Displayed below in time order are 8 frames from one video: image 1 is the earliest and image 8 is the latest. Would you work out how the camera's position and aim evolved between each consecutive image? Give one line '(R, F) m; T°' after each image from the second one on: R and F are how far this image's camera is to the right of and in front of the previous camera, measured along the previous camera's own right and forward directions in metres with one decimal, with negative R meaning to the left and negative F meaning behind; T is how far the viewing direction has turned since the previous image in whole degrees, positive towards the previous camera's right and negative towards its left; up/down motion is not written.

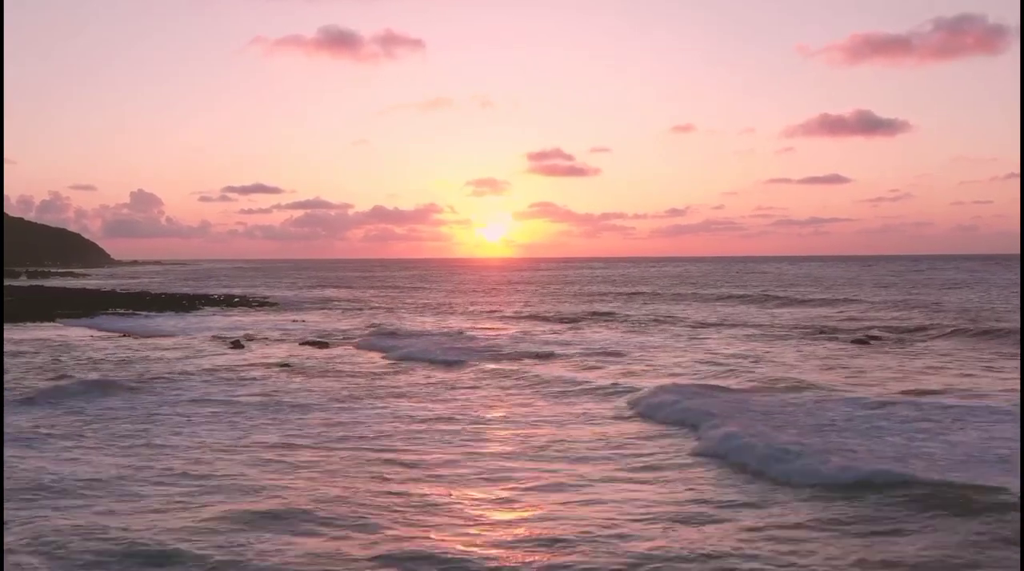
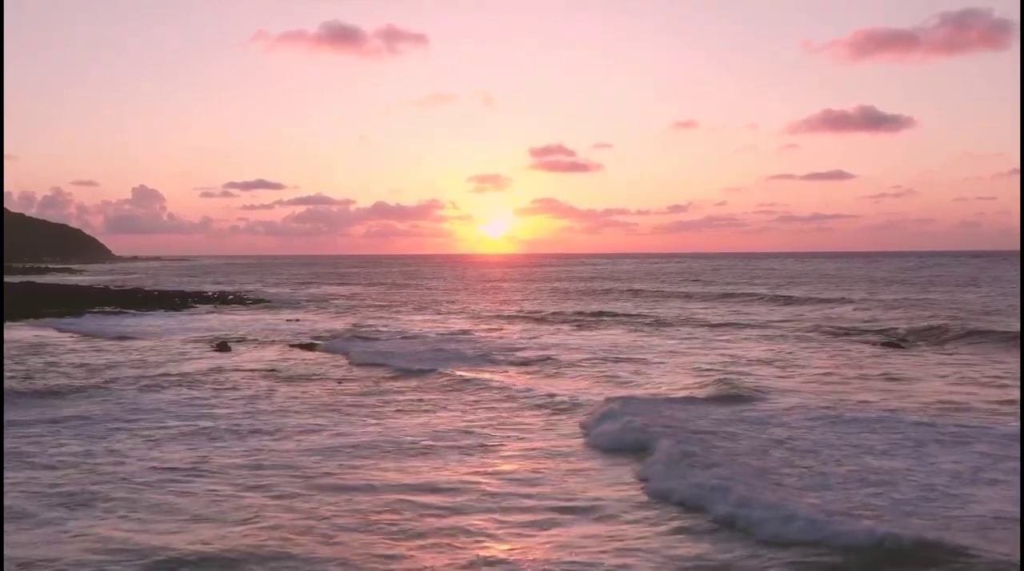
(0.0, +1.9) m; 0°
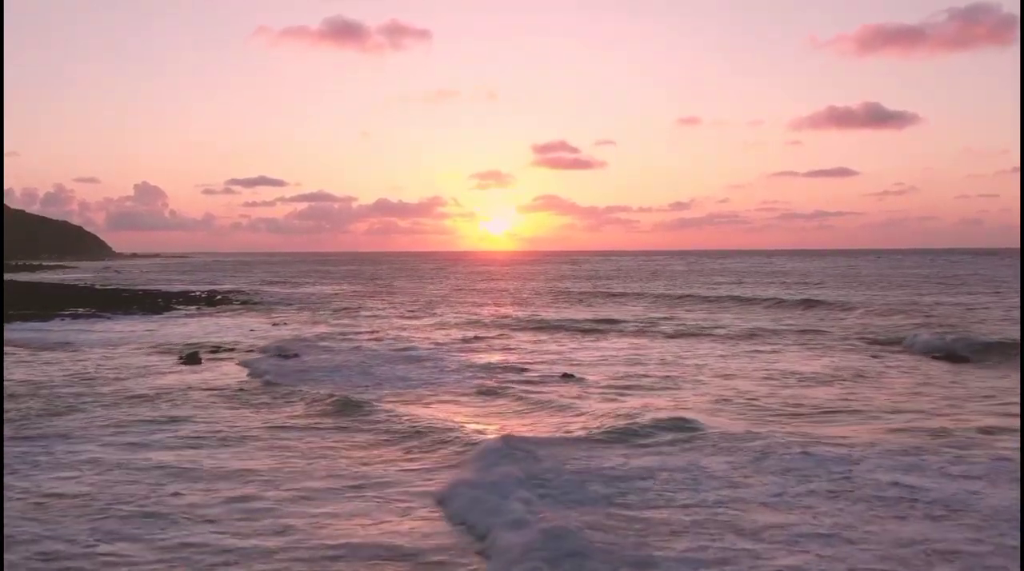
(-0.1, +3.3) m; 0°
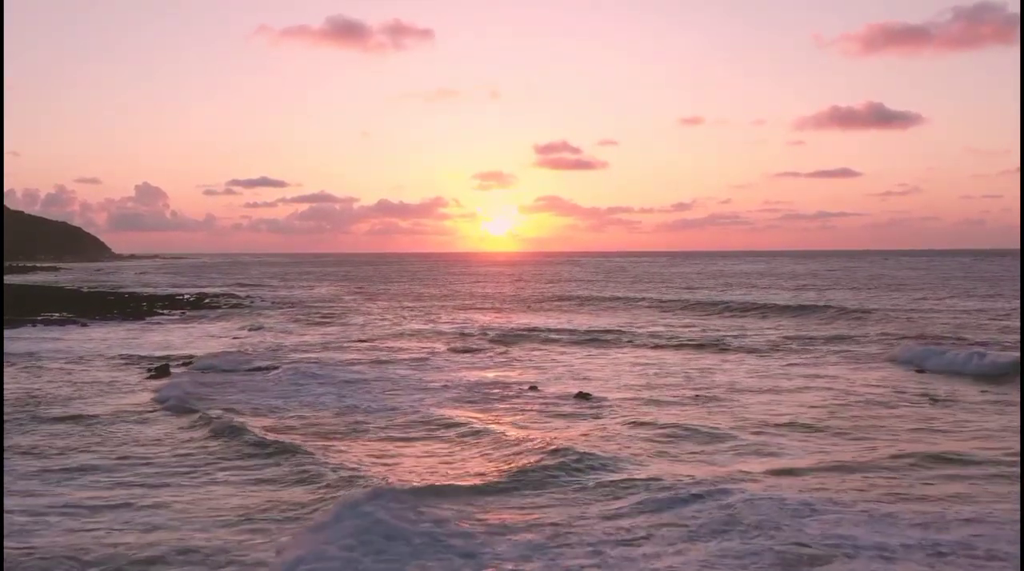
(-0.1, +2.7) m; 0°
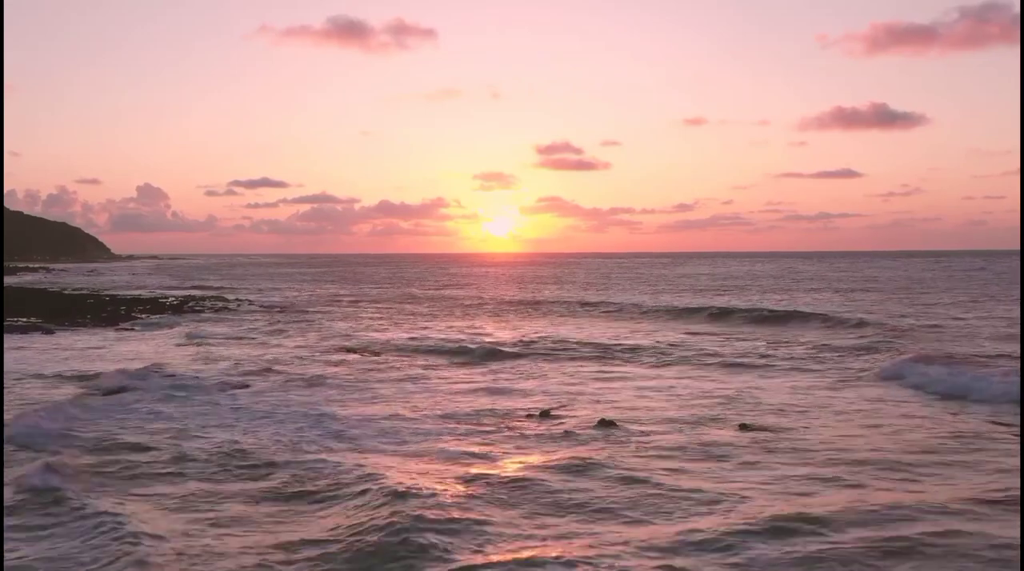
(-0.2, +3.2) m; 0°
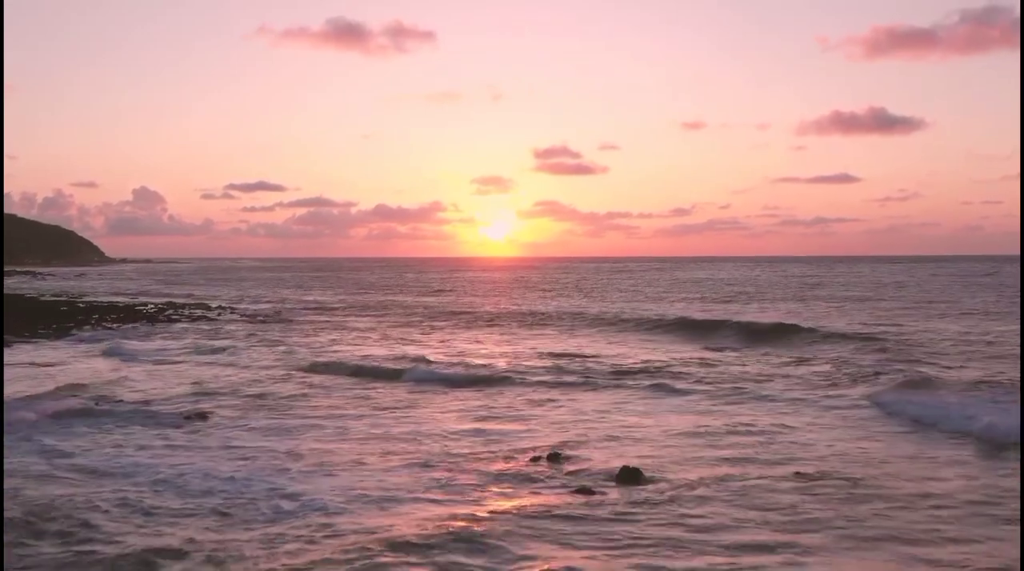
(-0.1, +3.1) m; 0°
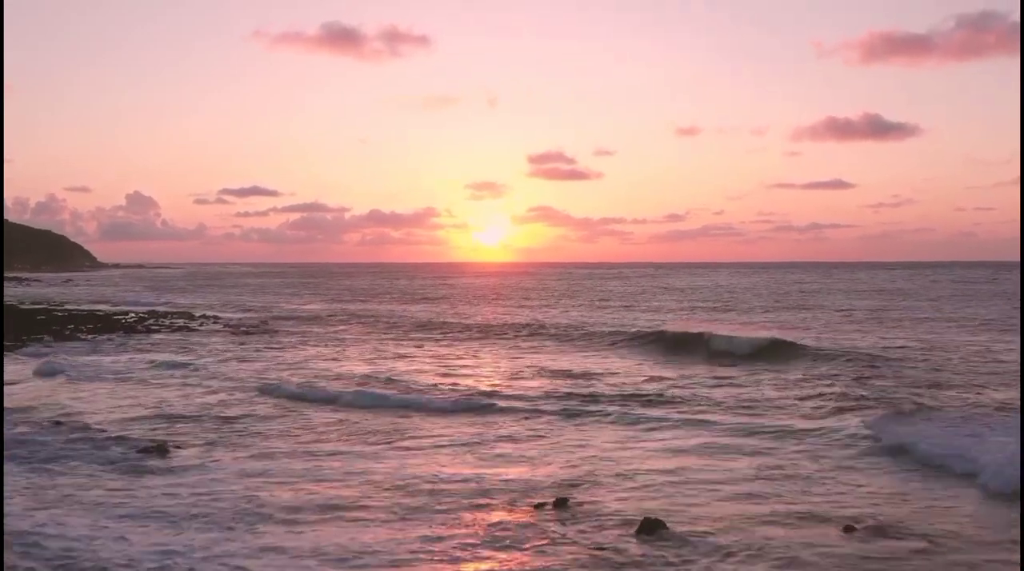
(-0.1, +2.1) m; 0°
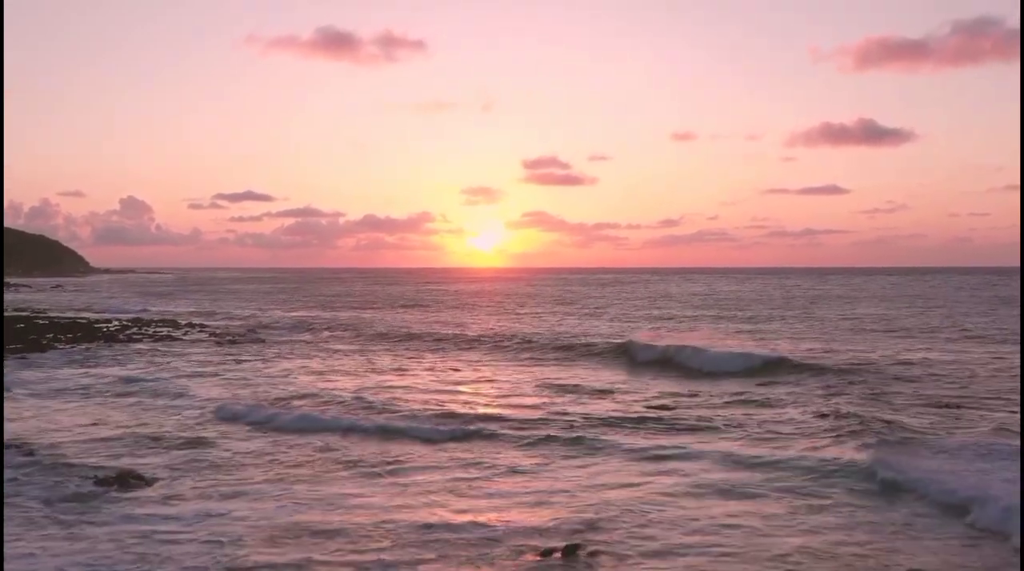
(-0.1, +1.6) m; 0°
